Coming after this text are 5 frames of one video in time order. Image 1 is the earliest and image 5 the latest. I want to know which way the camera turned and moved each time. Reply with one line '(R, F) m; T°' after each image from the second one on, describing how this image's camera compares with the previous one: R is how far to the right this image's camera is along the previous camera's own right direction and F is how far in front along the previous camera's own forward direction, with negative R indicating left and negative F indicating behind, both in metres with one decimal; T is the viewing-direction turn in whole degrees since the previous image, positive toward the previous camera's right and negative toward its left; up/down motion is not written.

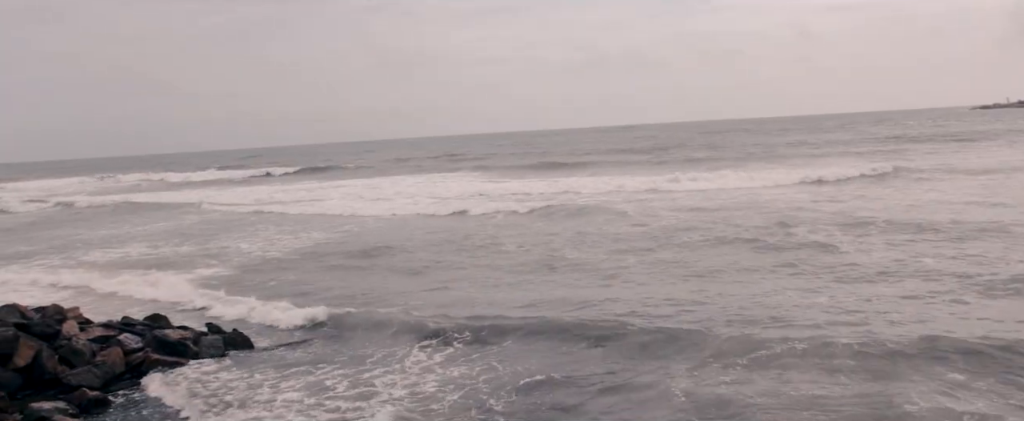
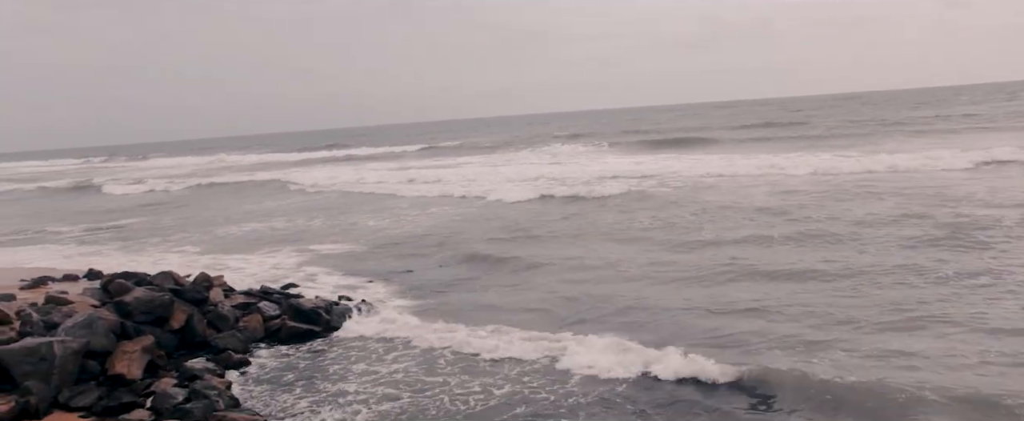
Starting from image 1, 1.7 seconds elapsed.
(0.0, -0.3) m; -8°
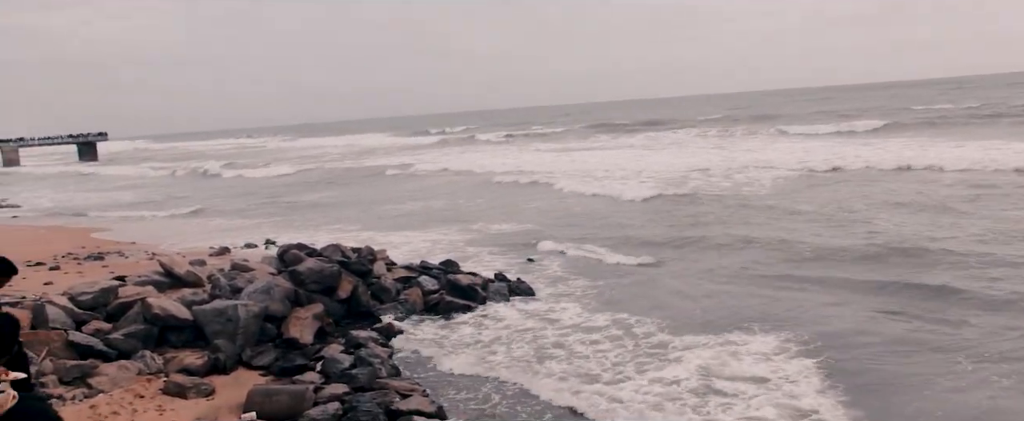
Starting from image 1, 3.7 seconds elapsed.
(-0.2, -0.1) m; -10°
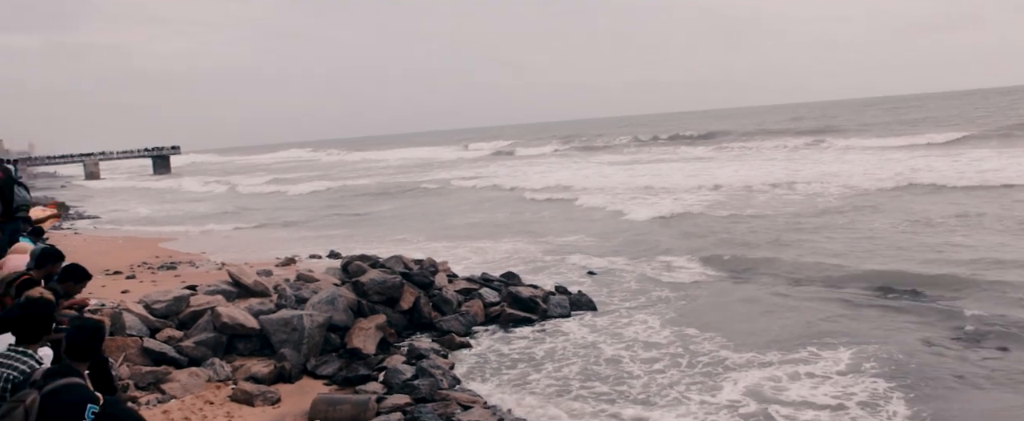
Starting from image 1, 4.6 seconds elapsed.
(0.0, 0.0) m; -4°
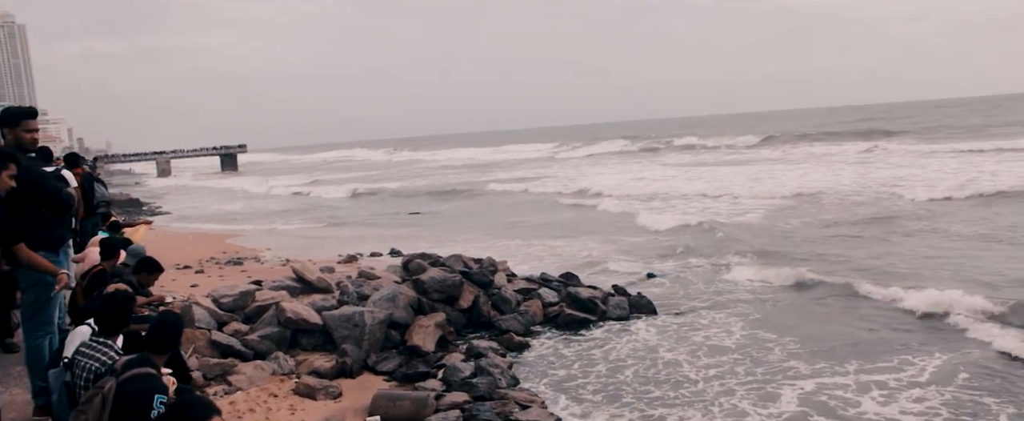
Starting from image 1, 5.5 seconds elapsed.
(0.0, 0.0) m; -4°
